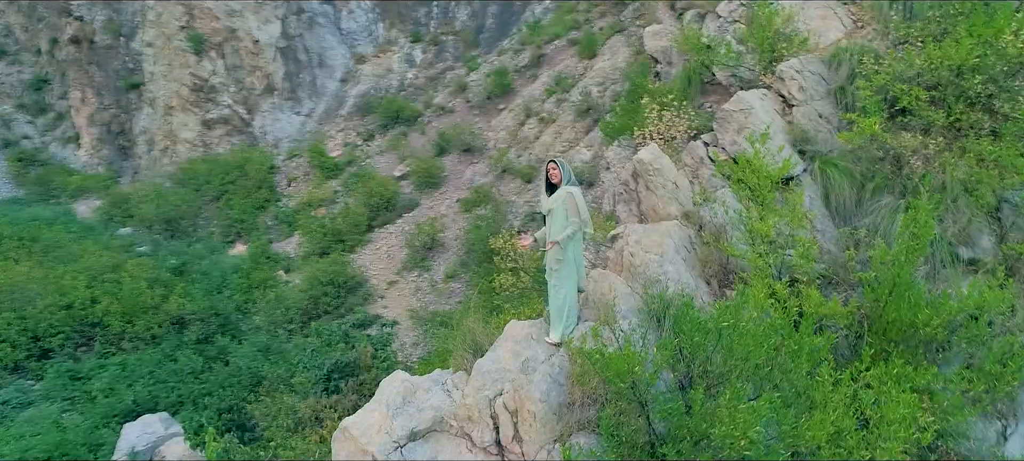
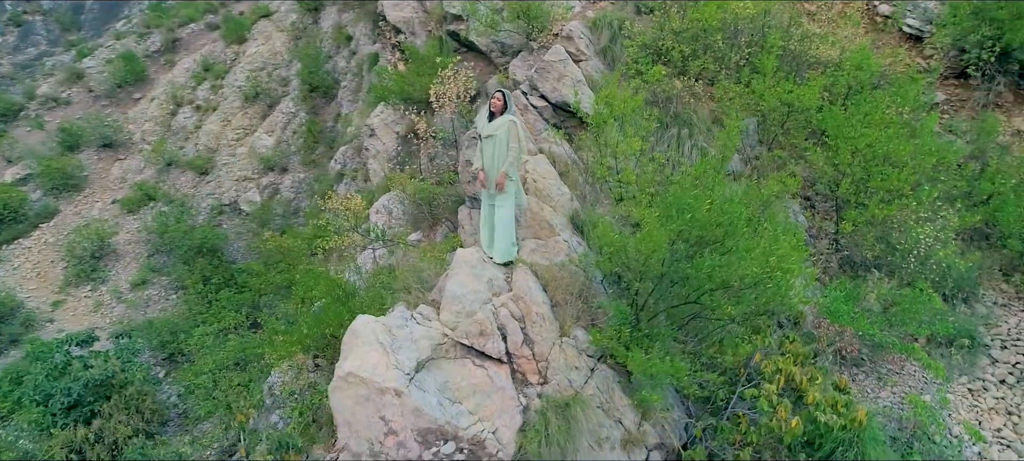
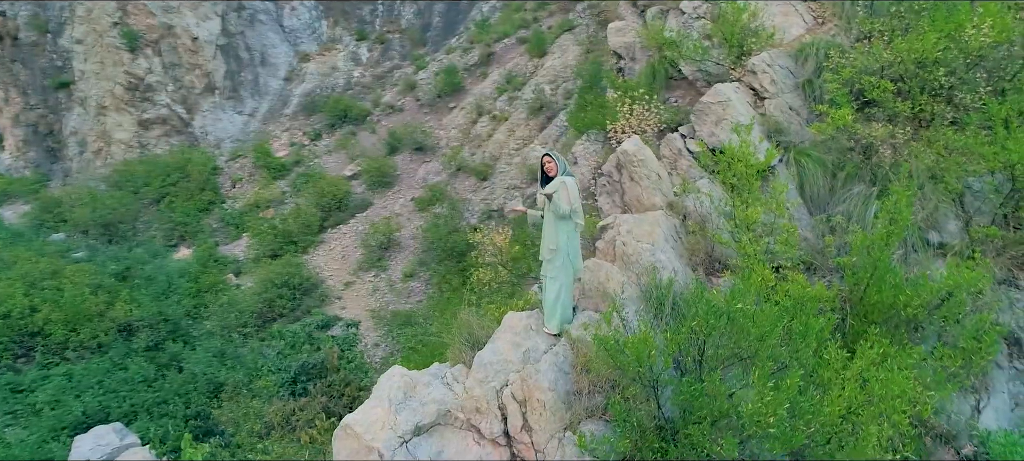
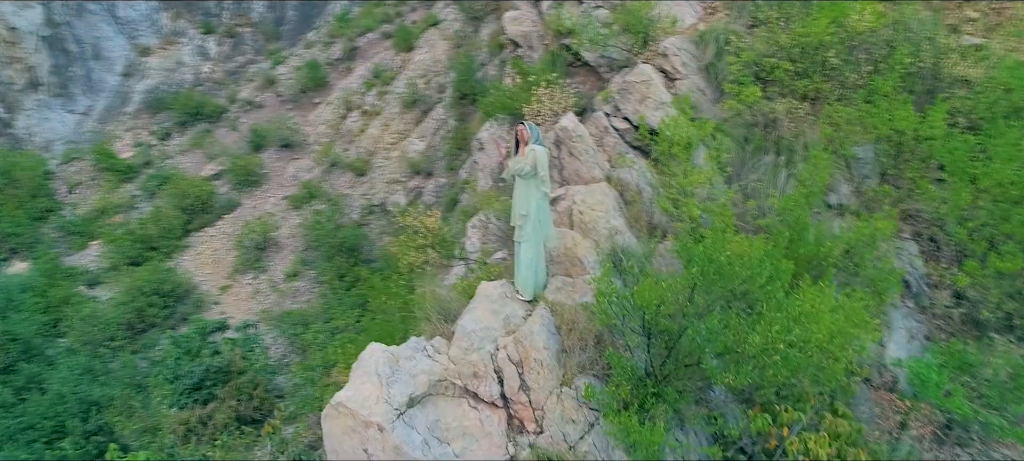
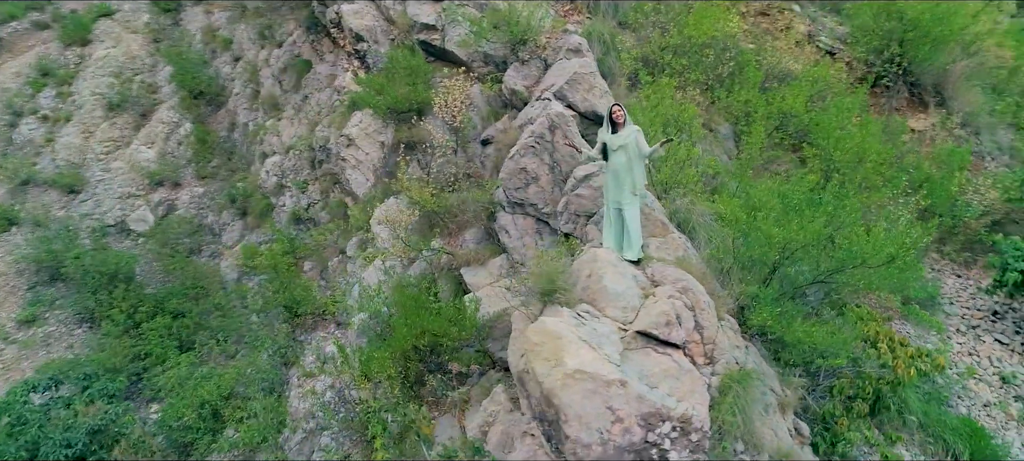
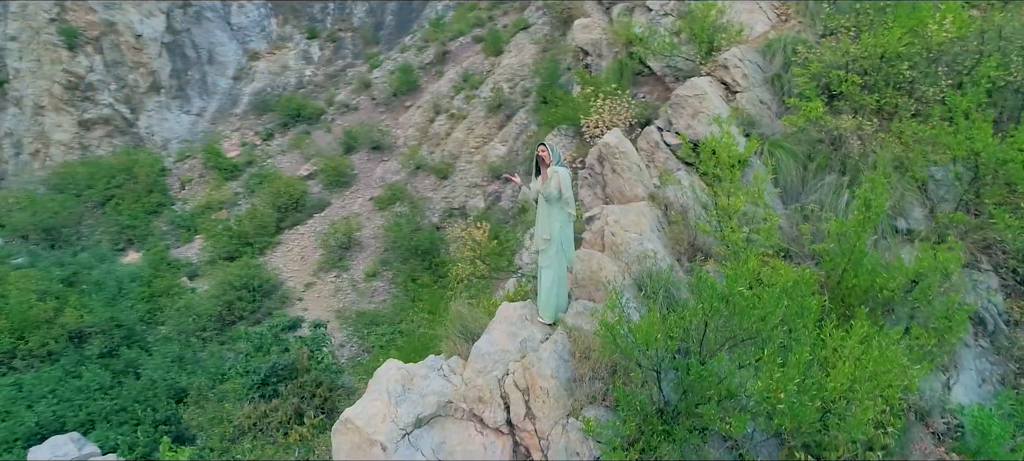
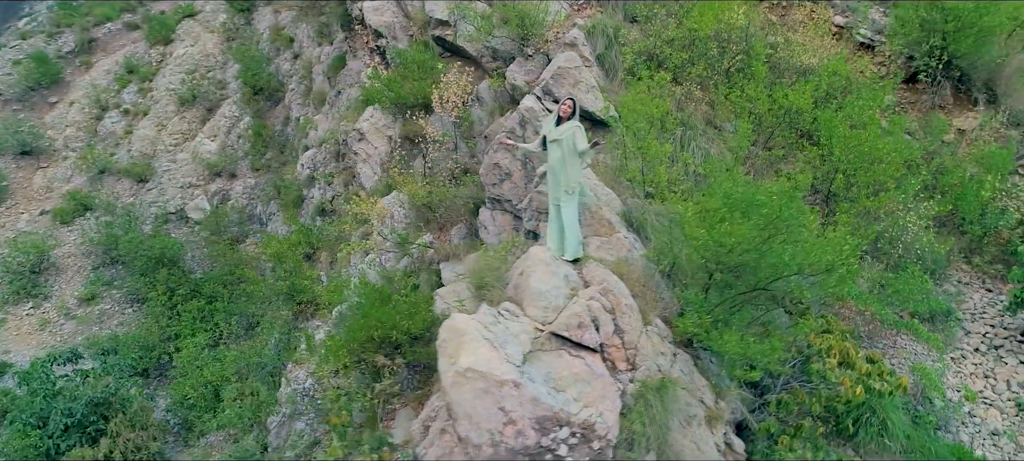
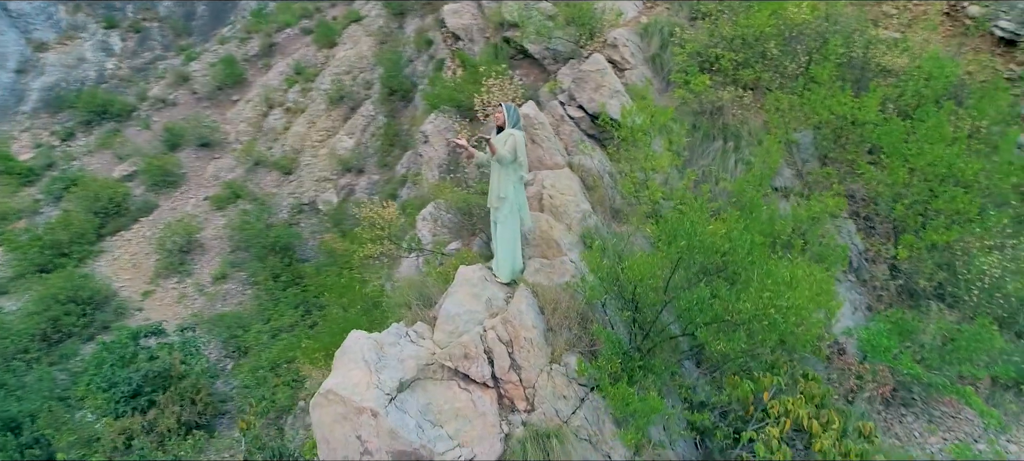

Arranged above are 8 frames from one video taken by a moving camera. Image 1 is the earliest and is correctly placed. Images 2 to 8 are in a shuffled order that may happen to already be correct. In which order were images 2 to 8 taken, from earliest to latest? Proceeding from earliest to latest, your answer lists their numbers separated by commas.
3, 6, 4, 8, 2, 7, 5
